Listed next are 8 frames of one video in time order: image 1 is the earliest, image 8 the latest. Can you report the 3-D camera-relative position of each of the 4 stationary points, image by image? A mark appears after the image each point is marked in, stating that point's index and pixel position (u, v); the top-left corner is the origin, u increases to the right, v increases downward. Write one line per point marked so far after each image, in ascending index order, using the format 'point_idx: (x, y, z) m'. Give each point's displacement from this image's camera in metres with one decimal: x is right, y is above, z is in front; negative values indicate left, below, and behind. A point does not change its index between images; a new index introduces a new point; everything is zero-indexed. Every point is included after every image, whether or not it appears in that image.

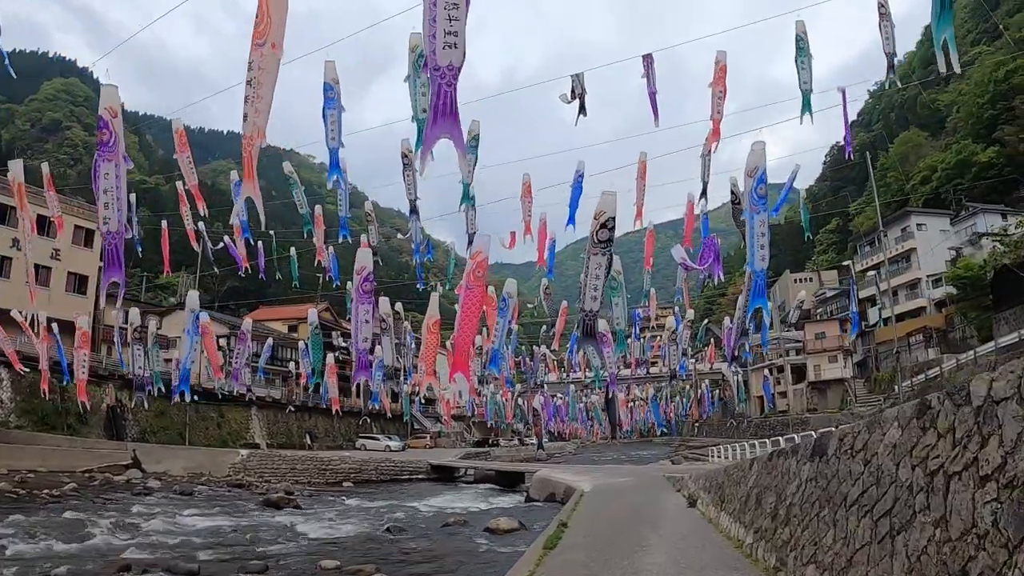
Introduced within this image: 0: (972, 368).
0: (+10.0, -1.7, +15.3) m
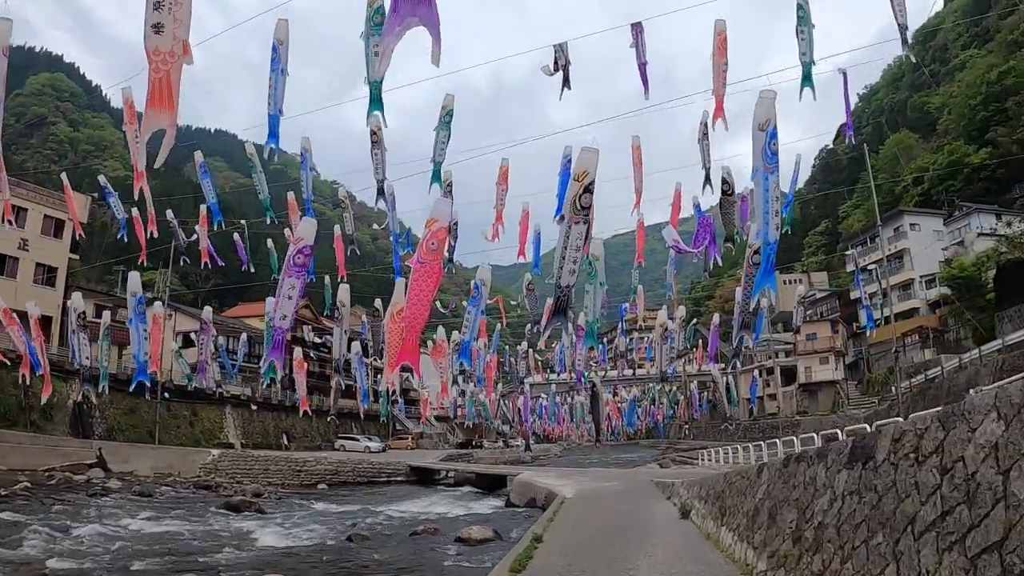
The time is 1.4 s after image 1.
0: (+9.6, -1.6, +14.5) m
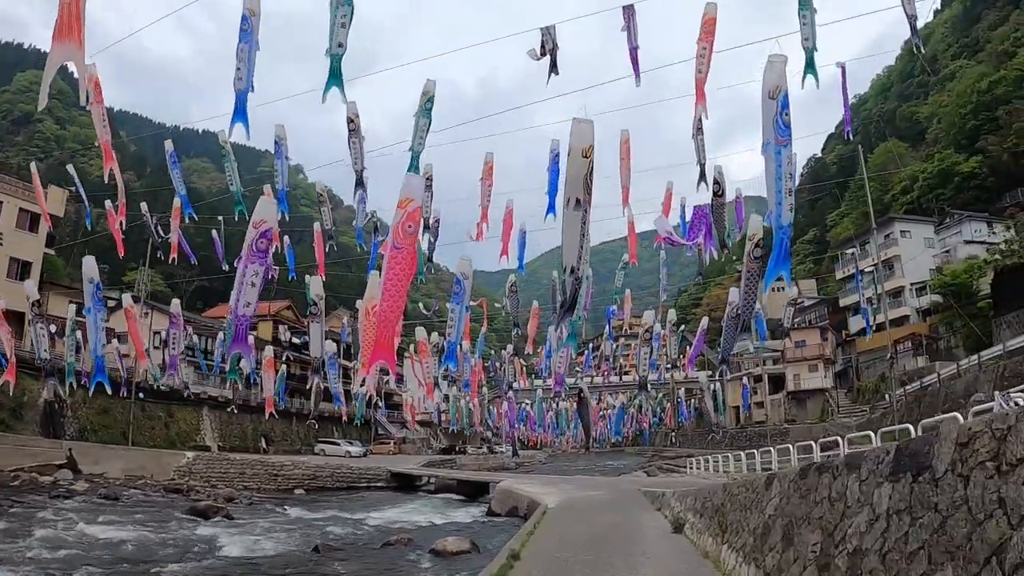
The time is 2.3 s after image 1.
0: (+9.3, -1.7, +14.1) m
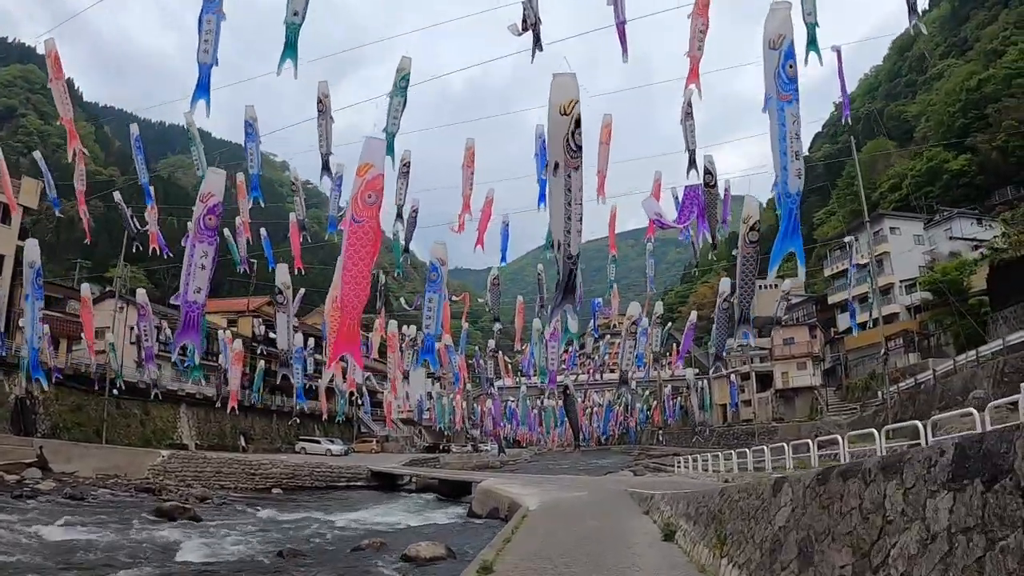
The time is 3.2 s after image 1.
0: (+8.9, -1.6, +13.7) m
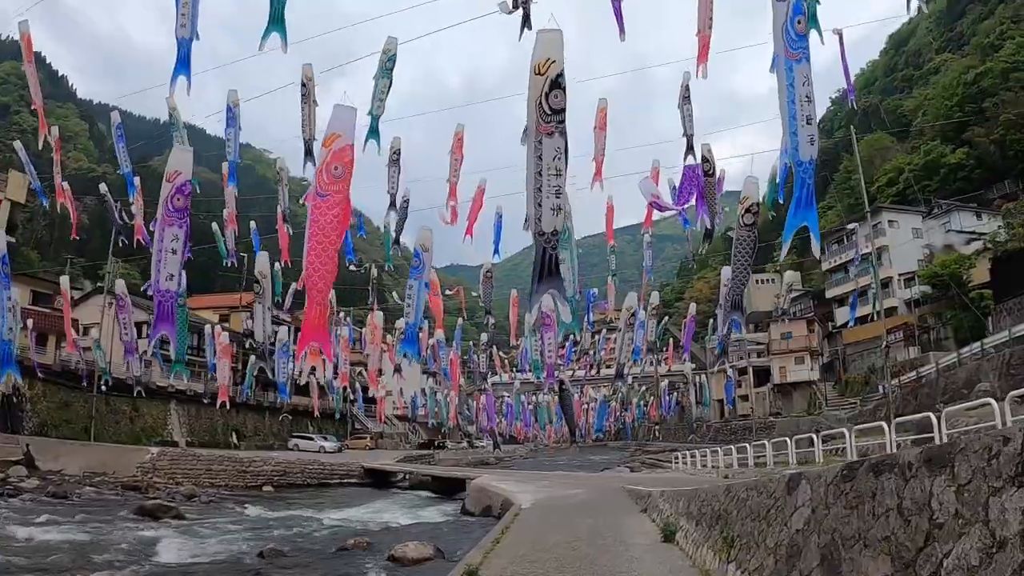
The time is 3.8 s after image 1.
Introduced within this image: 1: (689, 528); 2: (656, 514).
0: (+8.8, -1.4, +13.3) m
1: (+1.3, -1.8, +5.3) m
2: (+1.4, -2.3, +7.0) m
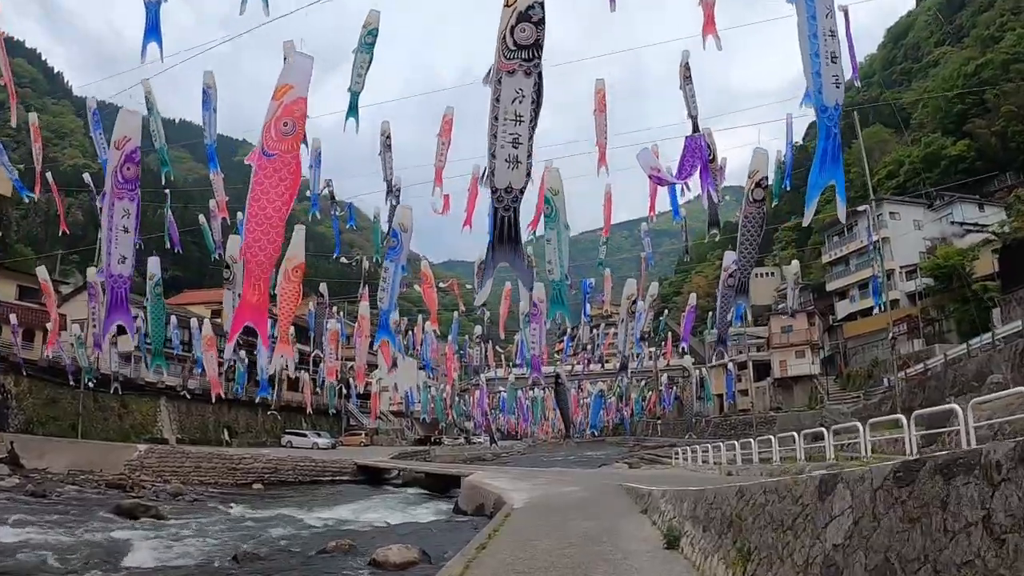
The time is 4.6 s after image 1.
0: (+8.7, -1.2, +12.9) m
1: (+1.2, -1.7, +4.8) m
2: (+1.3, -2.1, +6.5) m
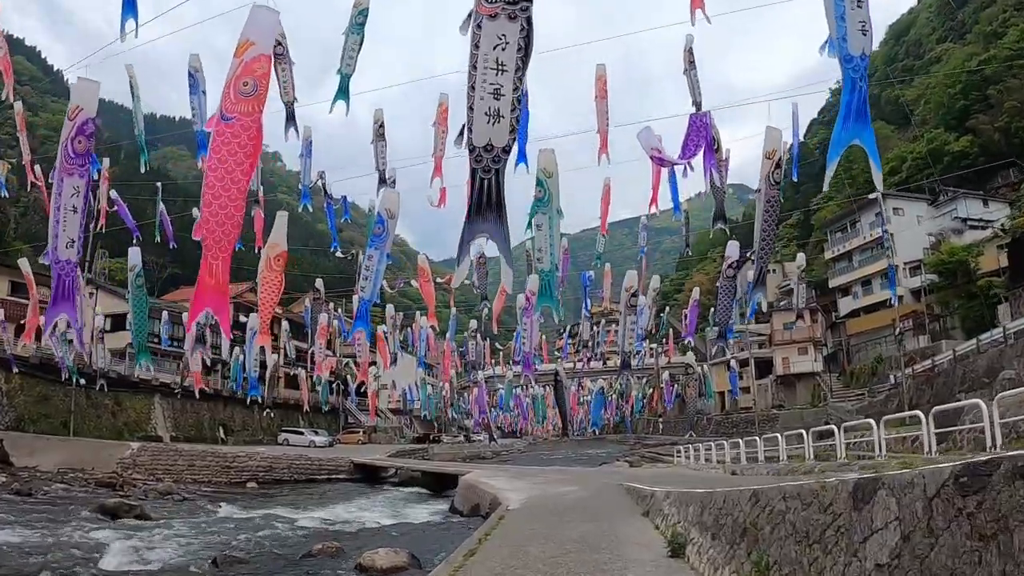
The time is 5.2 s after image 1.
0: (+8.6, -1.1, +12.5) m
1: (+1.2, -1.6, +4.5) m
2: (+1.3, -2.0, +6.2) m
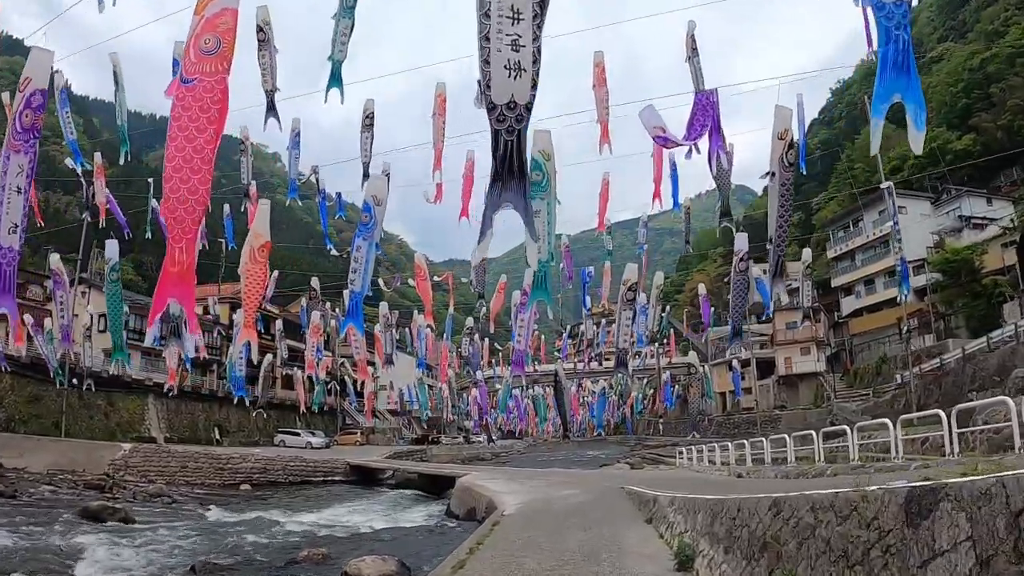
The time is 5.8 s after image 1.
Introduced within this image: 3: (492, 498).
0: (+8.6, -1.1, +12.1) m
1: (+1.1, -1.5, +4.1) m
2: (+1.2, -1.9, +5.8) m
3: (-0.3, -3.1, +10.4) m
